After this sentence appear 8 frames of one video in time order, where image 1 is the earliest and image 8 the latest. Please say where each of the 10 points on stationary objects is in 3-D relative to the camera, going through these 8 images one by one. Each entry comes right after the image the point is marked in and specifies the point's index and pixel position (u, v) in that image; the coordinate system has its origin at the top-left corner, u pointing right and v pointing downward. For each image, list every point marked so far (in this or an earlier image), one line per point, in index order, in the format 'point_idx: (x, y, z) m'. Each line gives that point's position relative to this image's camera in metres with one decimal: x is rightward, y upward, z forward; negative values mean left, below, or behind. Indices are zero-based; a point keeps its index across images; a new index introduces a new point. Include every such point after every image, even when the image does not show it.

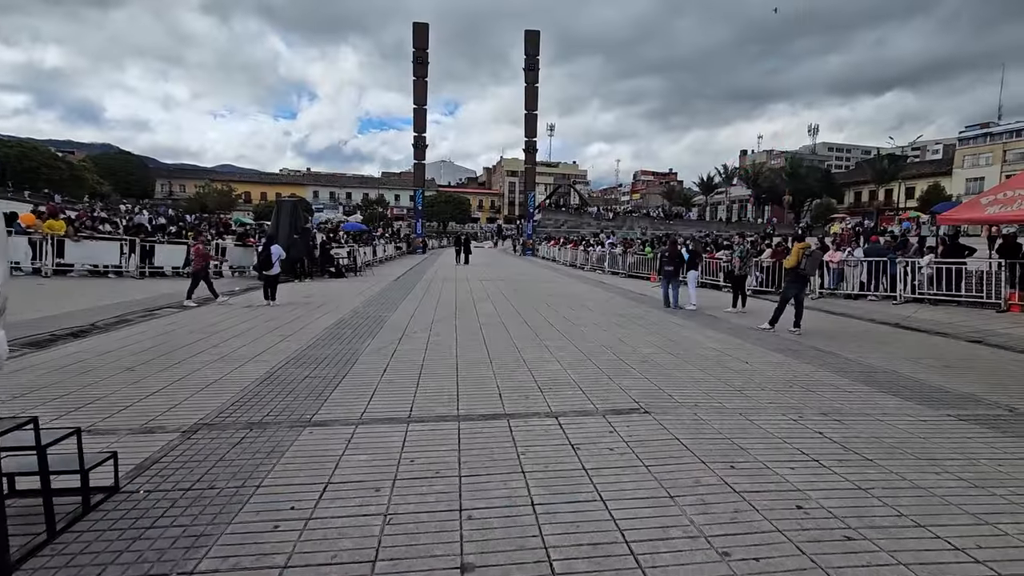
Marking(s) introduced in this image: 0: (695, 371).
0: (+2.3, -1.1, +6.4) m
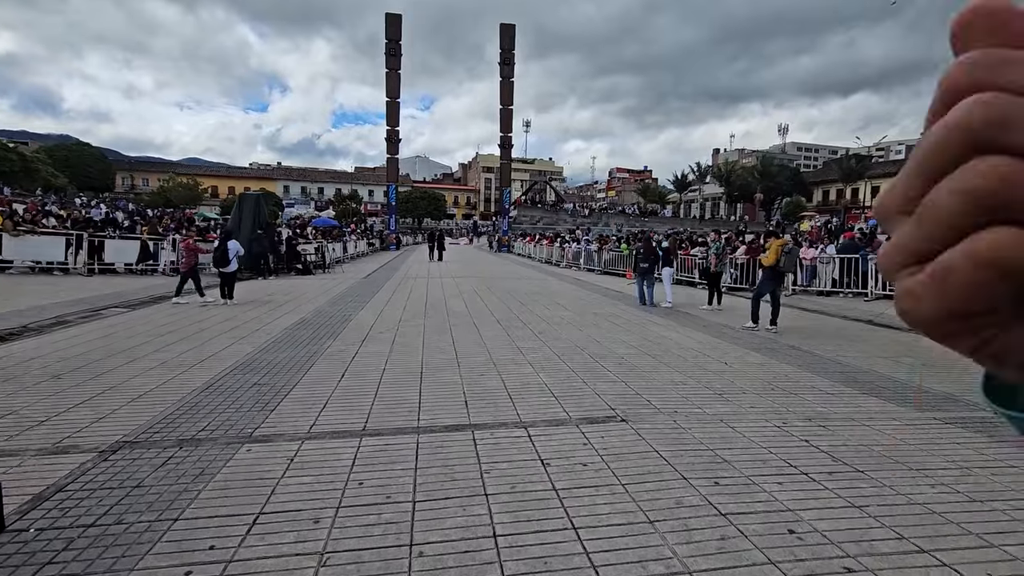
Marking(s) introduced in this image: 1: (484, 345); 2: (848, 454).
0: (+1.9, -1.0, +6.1) m
1: (-0.4, -0.9, +7.6) m
2: (+2.5, -1.2, +3.8) m
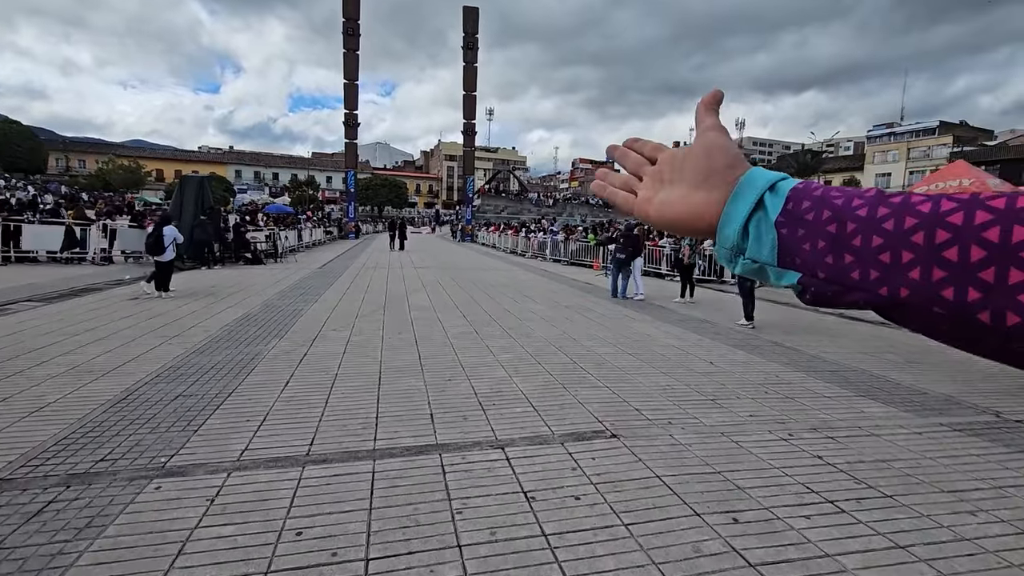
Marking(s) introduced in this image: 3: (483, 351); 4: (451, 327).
0: (+1.6, -1.0, +5.6) m
1: (-0.8, -0.8, +6.9) m
2: (+2.4, -1.2, +3.4) m
3: (-0.4, -0.8, +6.6) m
4: (-1.0, -0.6, +8.3) m
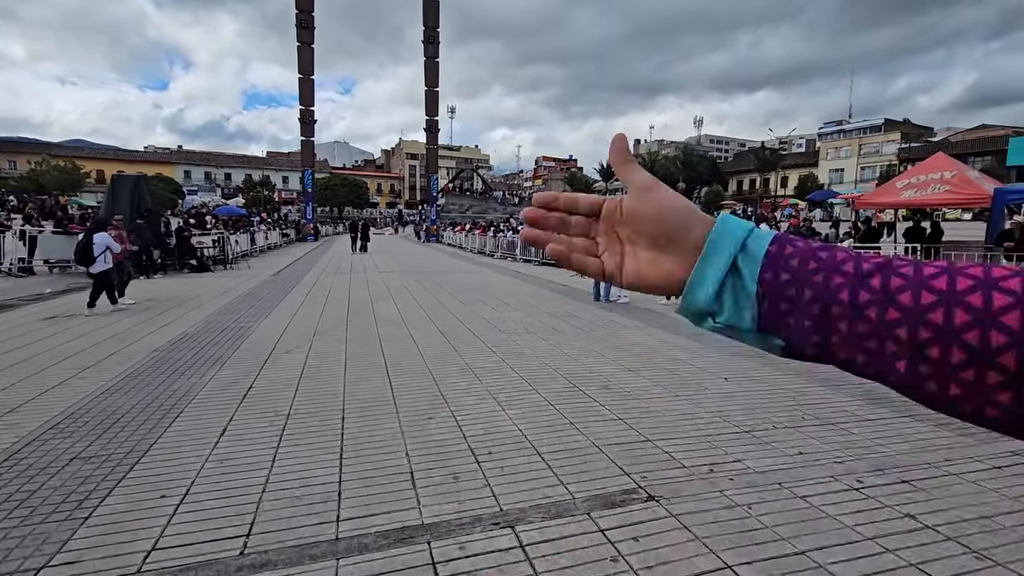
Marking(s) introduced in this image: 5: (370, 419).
0: (+1.5, -1.1, +4.7) m
1: (-1.0, -0.9, +6.0) m
2: (+2.4, -1.3, +2.6) m
3: (-0.5, -1.0, +5.6) m
4: (-1.3, -0.8, +7.3) m
5: (-1.2, -1.1, +4.3) m
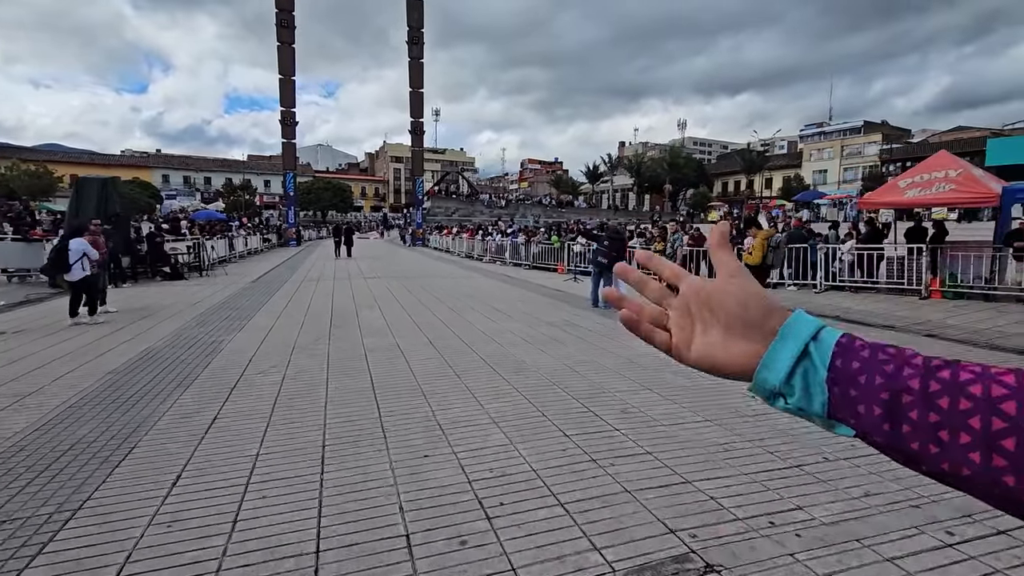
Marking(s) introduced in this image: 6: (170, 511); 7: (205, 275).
0: (+1.6, -1.1, +4.2) m
1: (-1.0, -1.0, +5.3) m
2: (+2.6, -1.4, +2.1) m
3: (-0.5, -1.1, +5.0) m
4: (-1.3, -0.9, +6.7) m
5: (-1.1, -1.2, +3.6) m
6: (-2.1, -1.3, +3.3) m
7: (-10.6, +0.5, +17.7) m
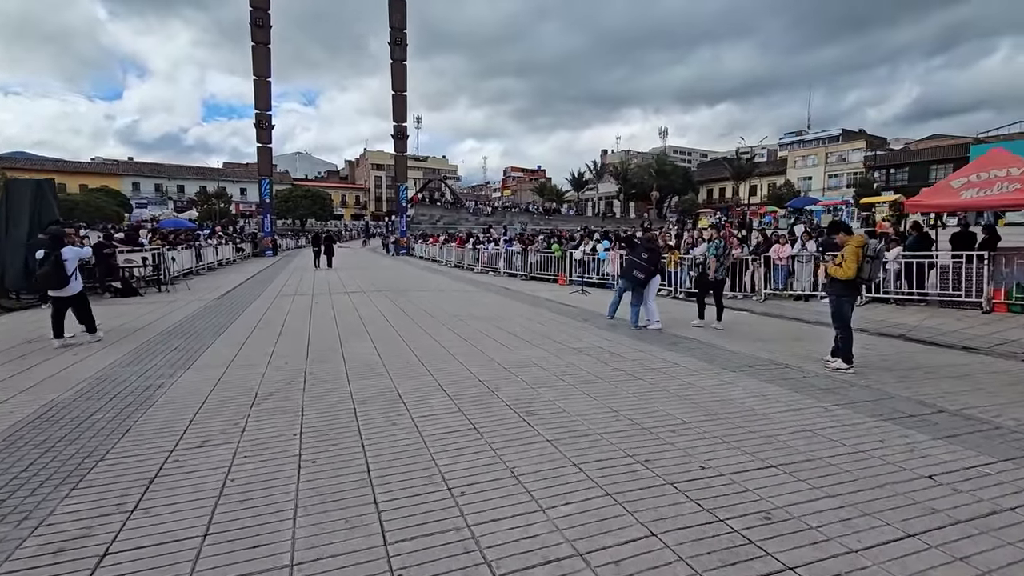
0: (+2.0, -1.3, +2.5) m
1: (-0.5, -1.3, +3.6) m
2: (+3.1, -1.5, +0.5) m
3: (0.0, -1.3, +3.3) m
4: (-0.9, -1.1, +5.0) m
5: (-0.6, -1.4, +1.9) m
6: (-1.6, -1.5, +1.5) m
7: (-10.6, -0.1, +15.6) m
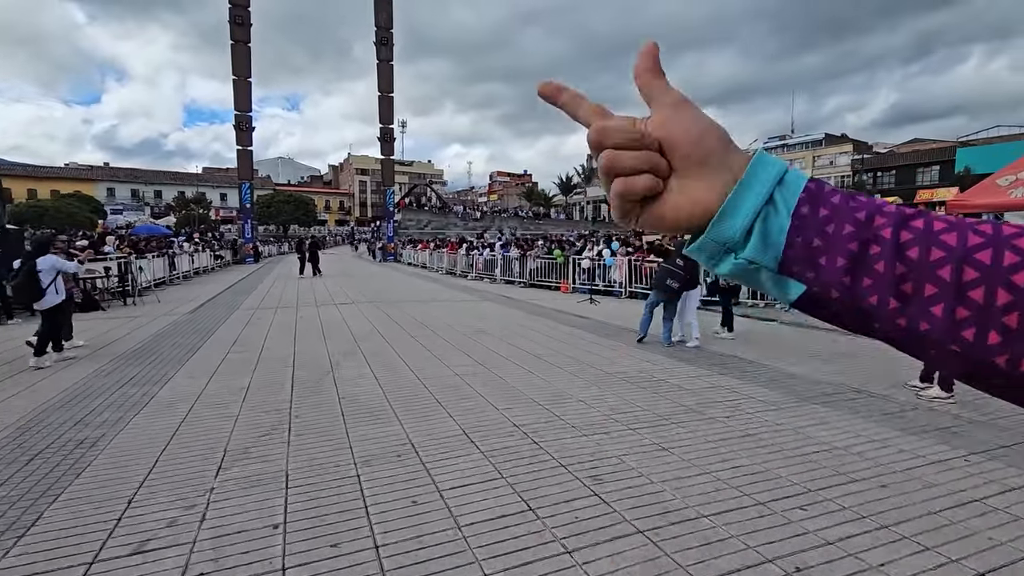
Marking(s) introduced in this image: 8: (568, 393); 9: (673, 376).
0: (+2.5, -1.5, +1.4) m
1: (-0.1, -1.4, +2.4) m
2: (+3.6, -1.6, -0.6) m
3: (+0.4, -1.4, +2.1) m
4: (-0.5, -1.3, +3.8) m
5: (-0.2, -1.5, +0.7) m
6: (-1.1, -1.6, +0.3) m
7: (-10.5, -0.4, +14.2) m
8: (+0.6, -1.1, +5.6) m
9: (+2.0, -1.1, +6.4) m
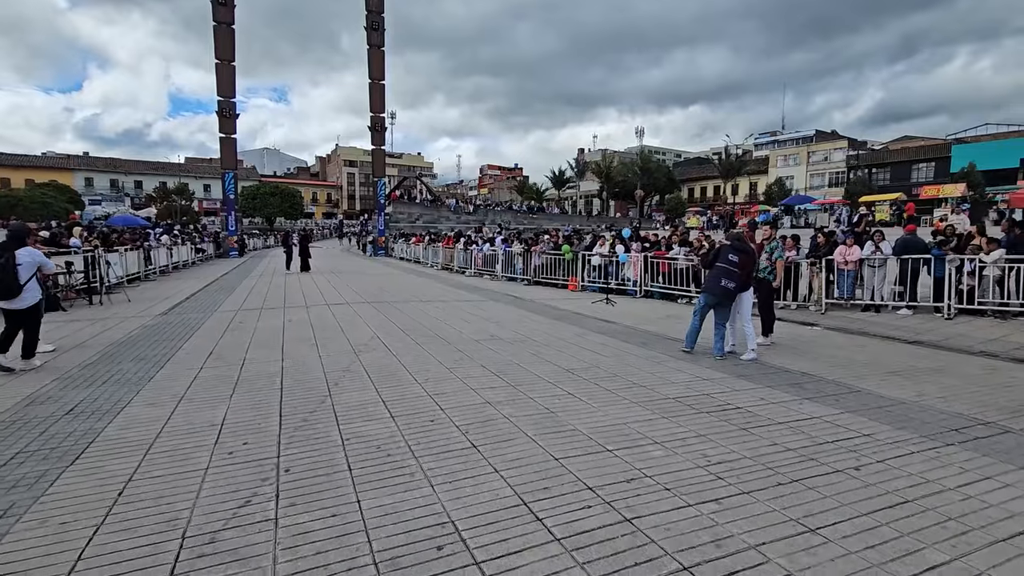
0: (+3.0, -1.6, +0.3) m
1: (+0.4, -1.5, +1.2) m
2: (+4.2, -1.8, -1.7) m
3: (+0.9, -1.5, +1.0) m
4: (0.0, -1.4, +2.6) m
5: (+0.4, -1.6, -0.4) m
6: (-0.6, -1.7, -0.9) m
7: (-10.2, -0.3, +12.8) m
8: (+1.1, -1.2, +4.5) m
9: (+2.4, -1.1, +5.3) m
